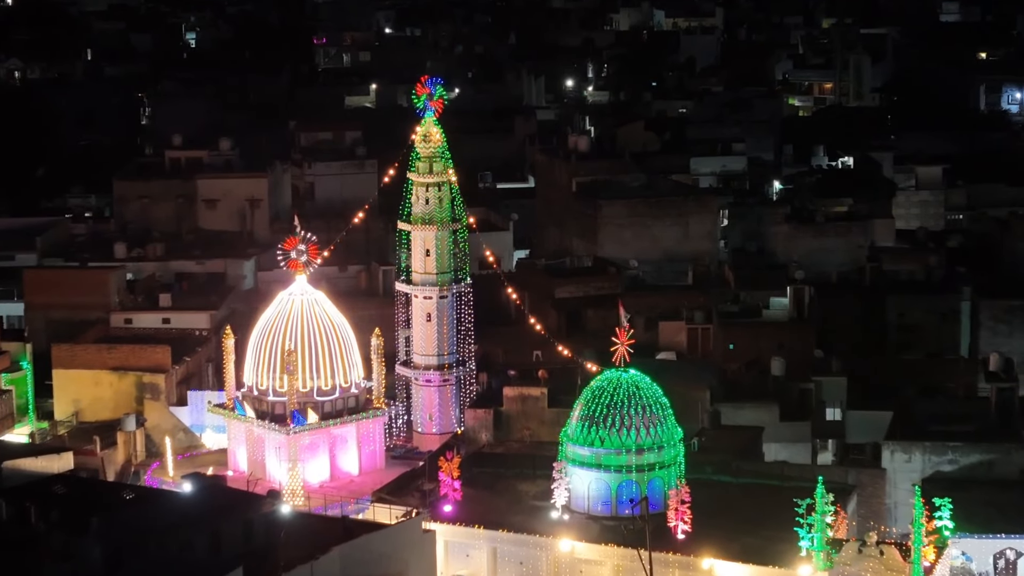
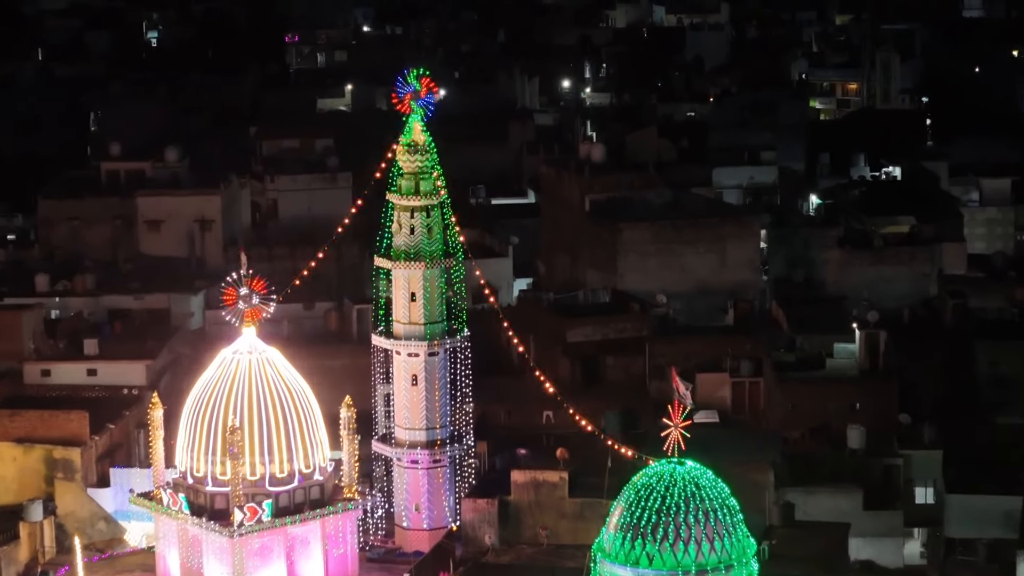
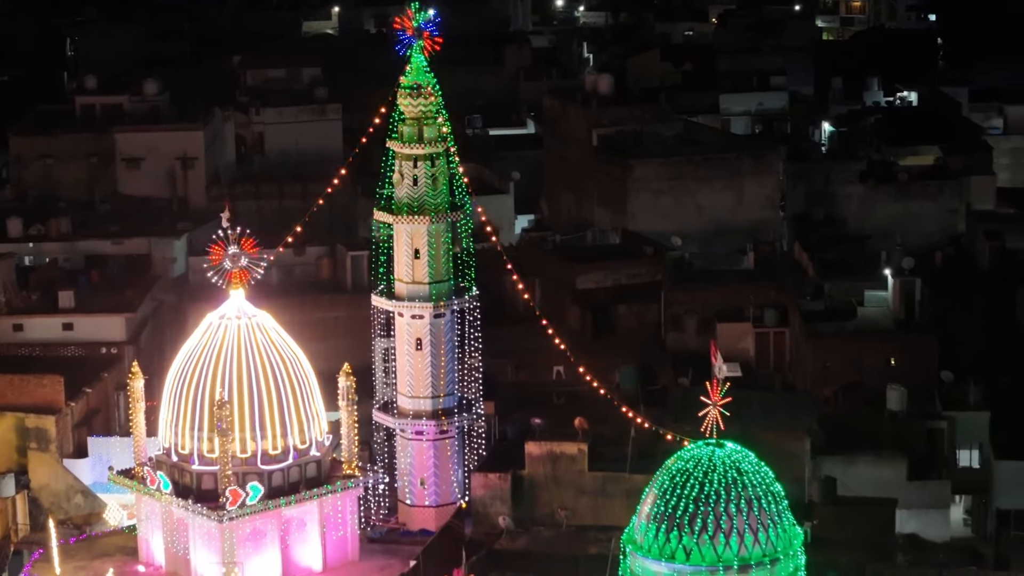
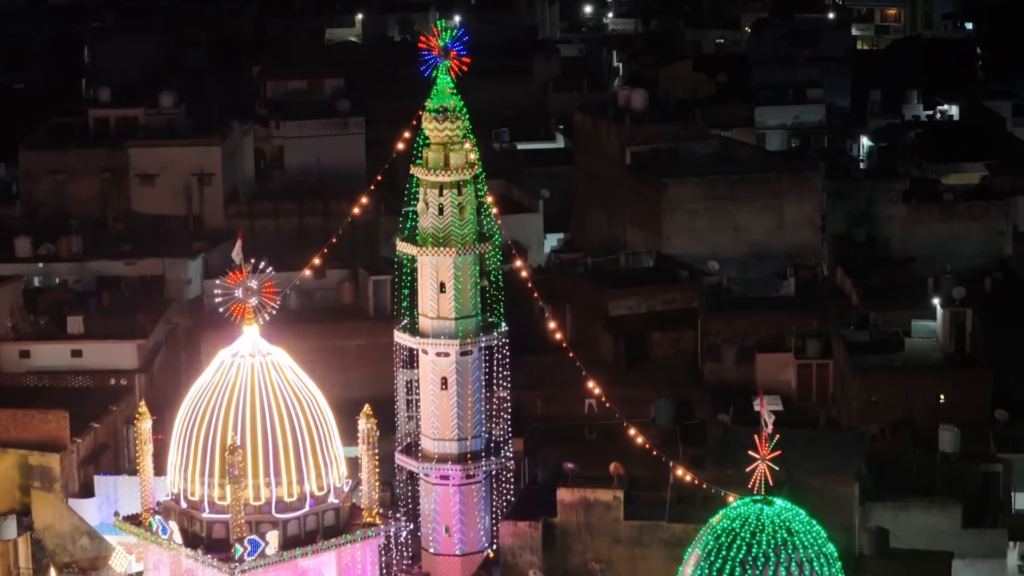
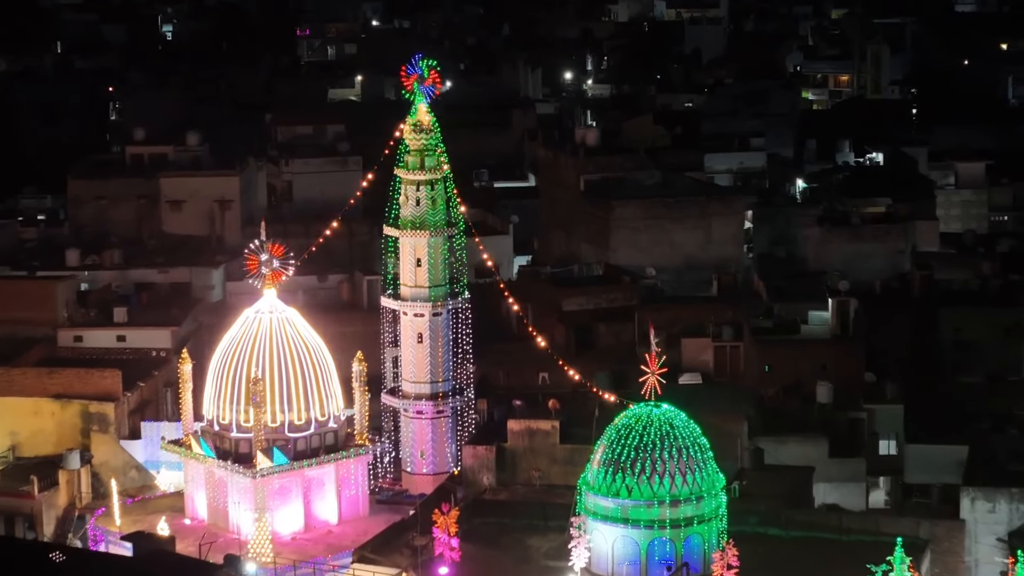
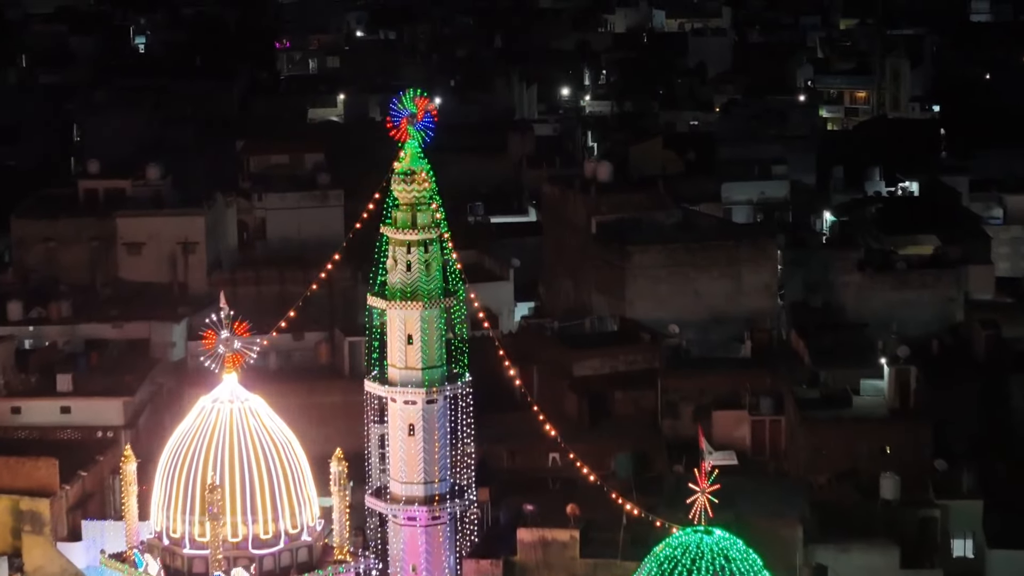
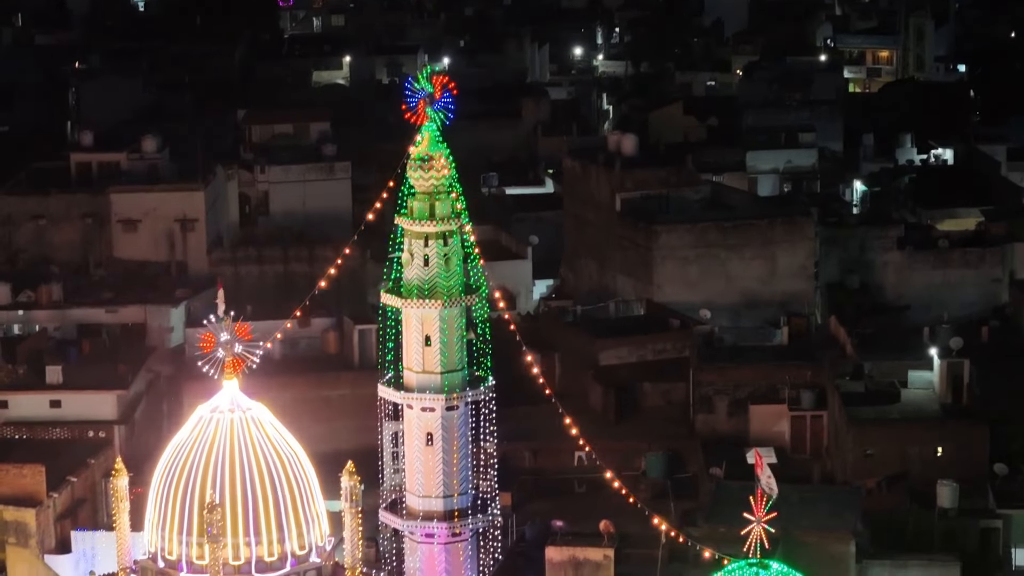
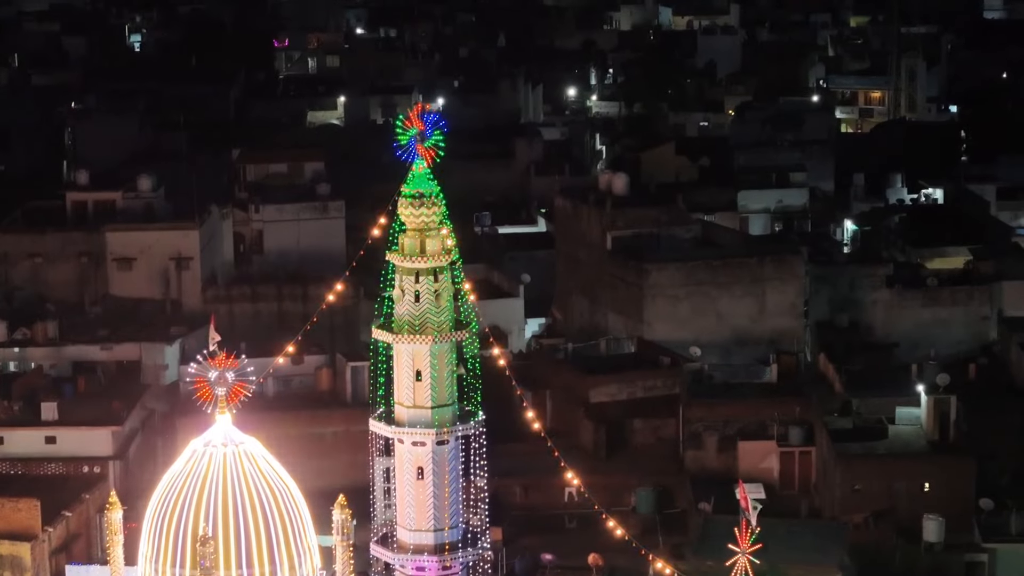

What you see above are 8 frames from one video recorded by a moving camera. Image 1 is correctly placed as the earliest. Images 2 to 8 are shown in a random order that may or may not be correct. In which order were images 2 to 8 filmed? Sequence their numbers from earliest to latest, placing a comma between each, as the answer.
5, 2, 6, 8, 7, 4, 3
